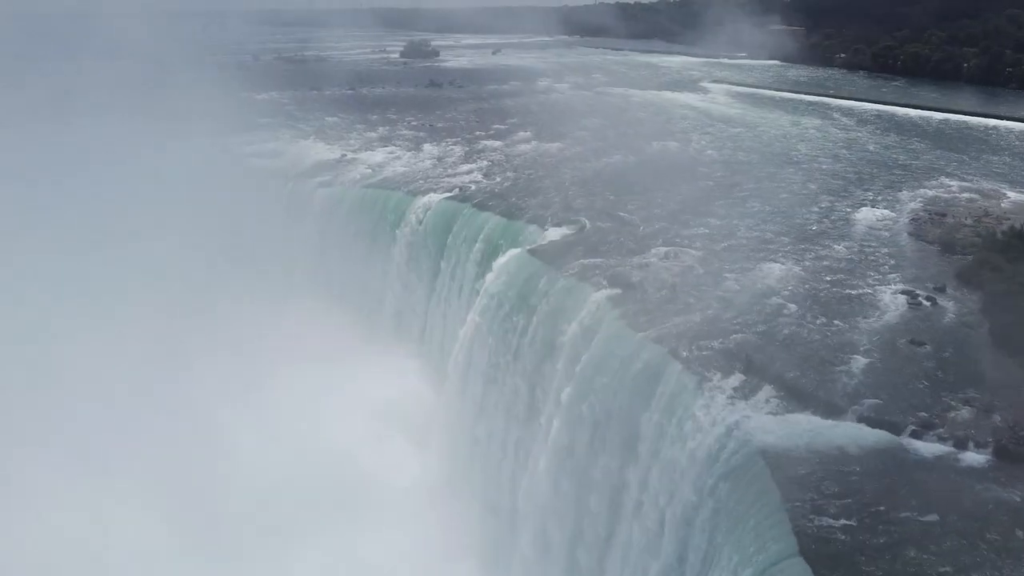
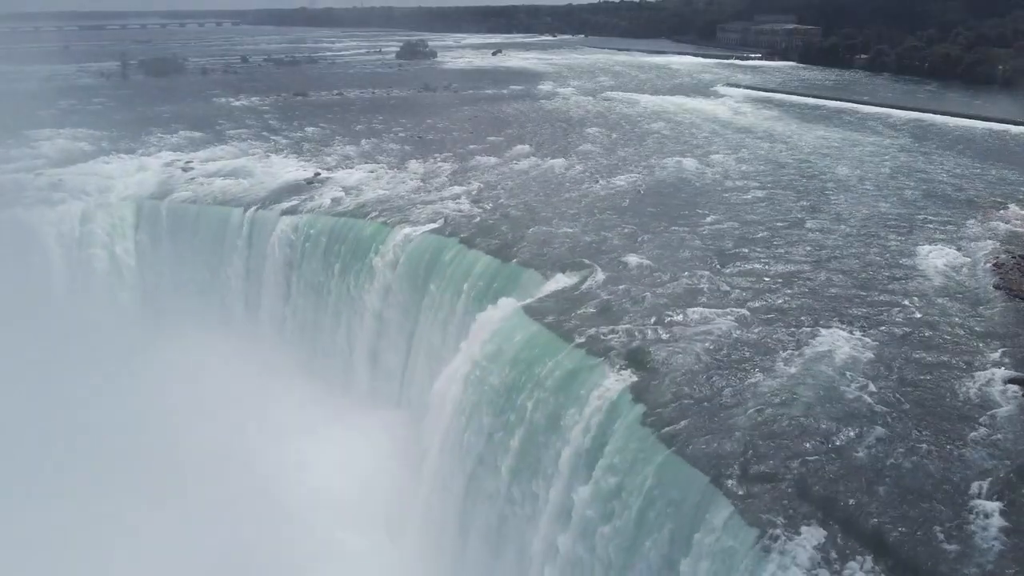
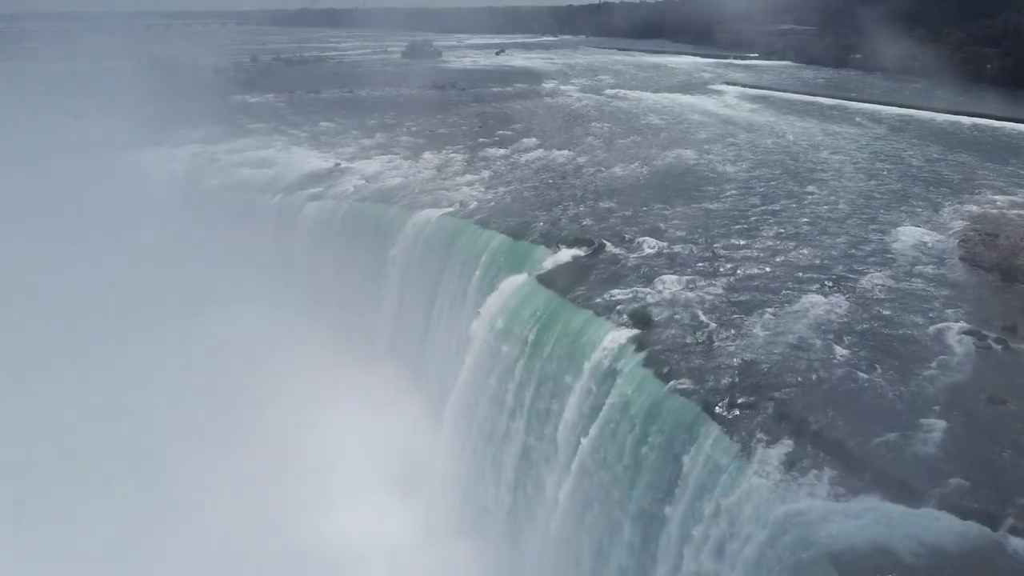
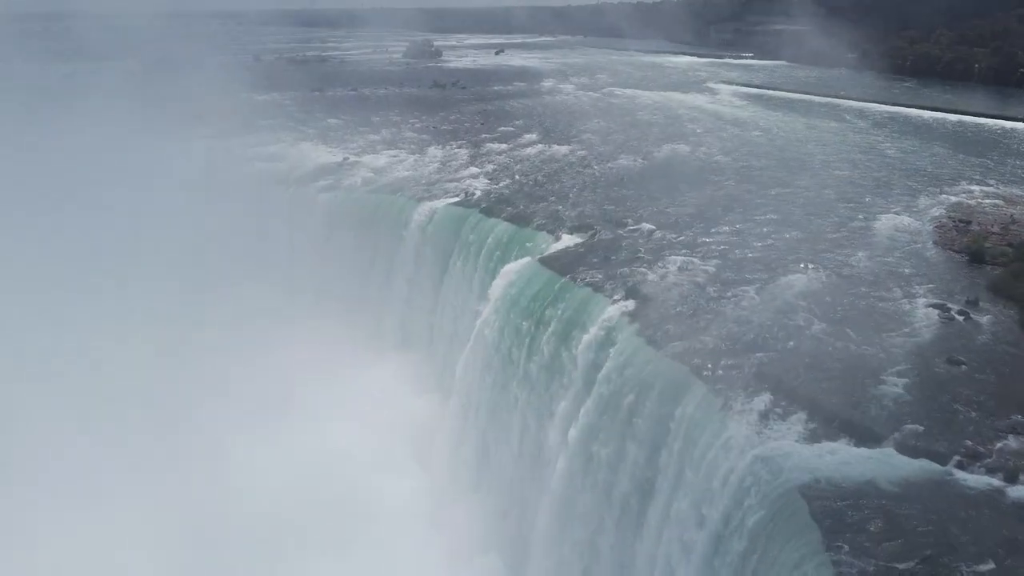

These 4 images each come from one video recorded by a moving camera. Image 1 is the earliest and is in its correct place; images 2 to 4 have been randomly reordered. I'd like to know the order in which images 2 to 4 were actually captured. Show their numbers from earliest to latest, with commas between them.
4, 3, 2
